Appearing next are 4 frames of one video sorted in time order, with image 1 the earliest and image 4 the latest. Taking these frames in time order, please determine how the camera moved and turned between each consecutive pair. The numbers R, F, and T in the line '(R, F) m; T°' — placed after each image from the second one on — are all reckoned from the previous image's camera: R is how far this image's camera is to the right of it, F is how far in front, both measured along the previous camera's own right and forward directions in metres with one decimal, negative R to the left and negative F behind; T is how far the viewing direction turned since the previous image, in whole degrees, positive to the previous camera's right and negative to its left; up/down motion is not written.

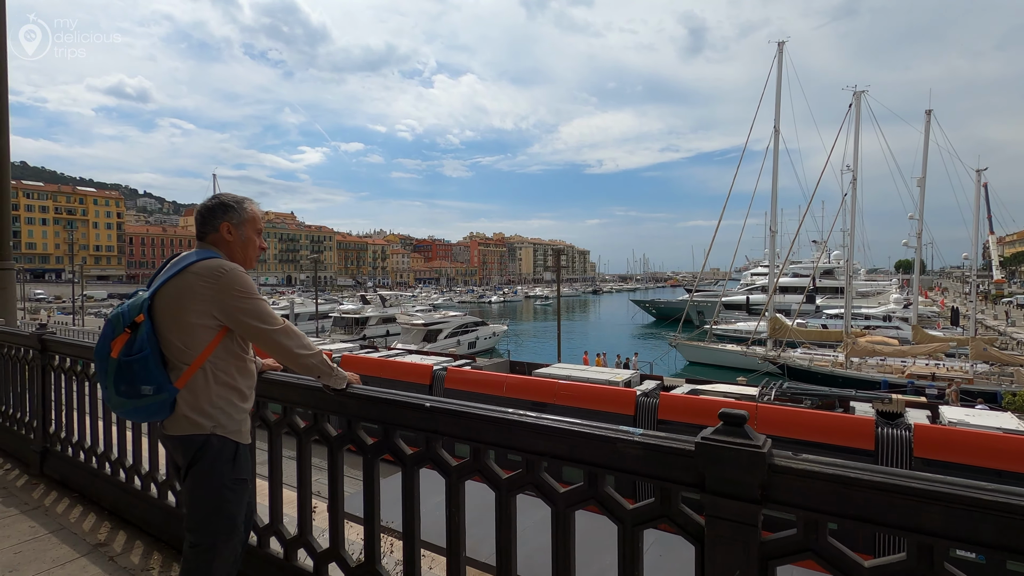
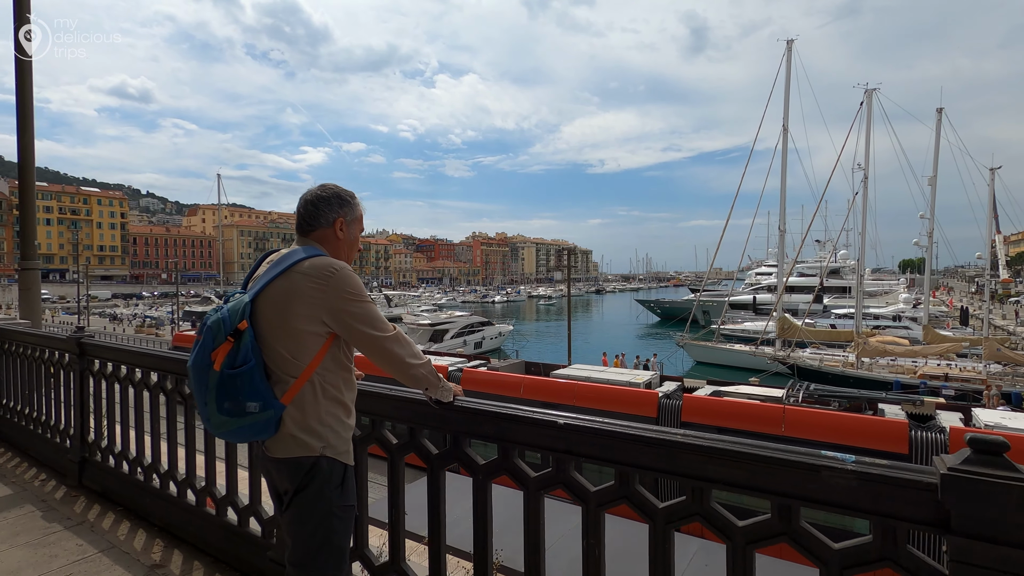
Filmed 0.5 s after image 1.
(-0.3, +0.2) m; 0°
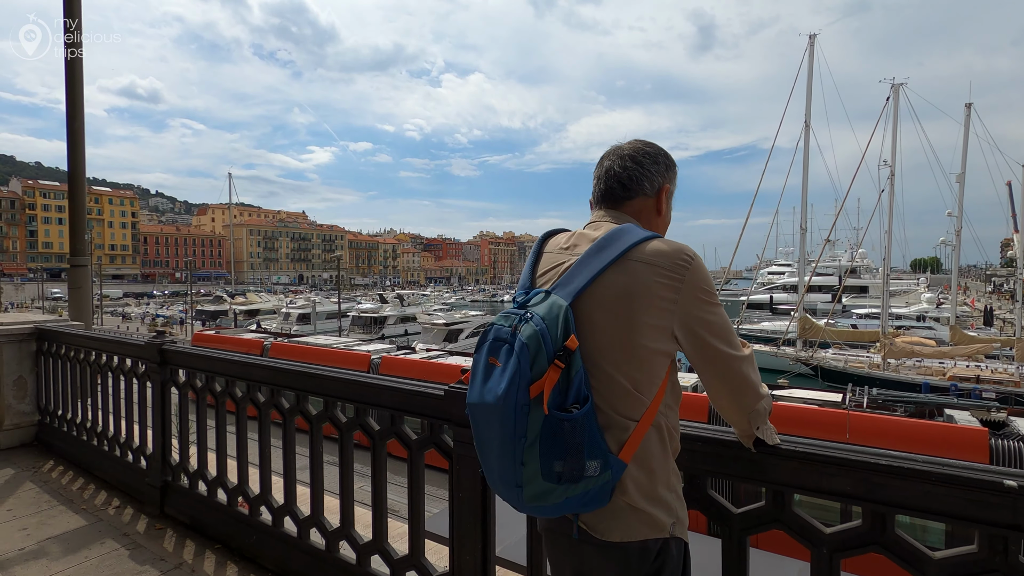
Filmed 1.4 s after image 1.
(-0.6, +0.4) m; -1°
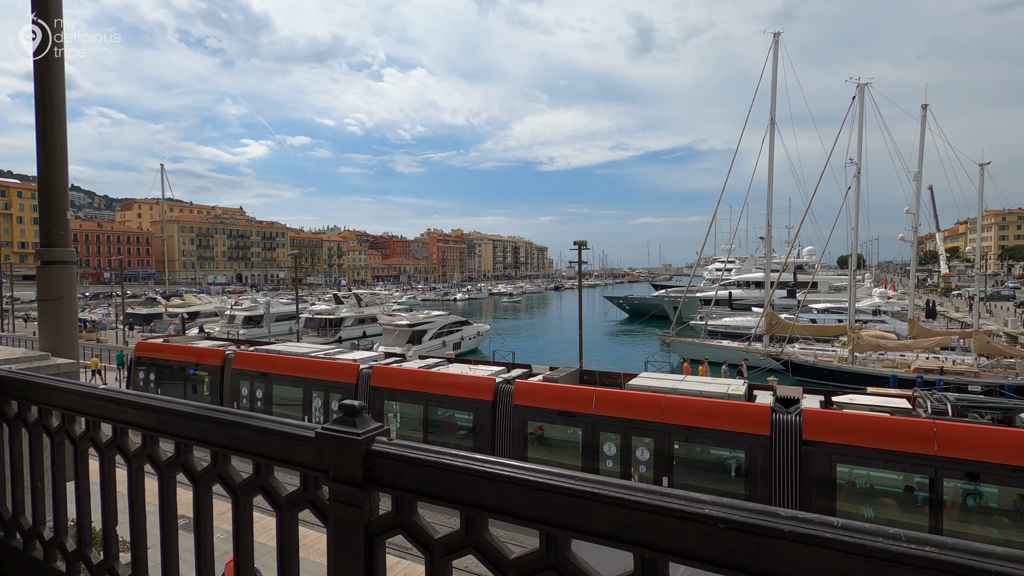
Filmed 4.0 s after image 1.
(-1.3, +1.3) m; +6°
